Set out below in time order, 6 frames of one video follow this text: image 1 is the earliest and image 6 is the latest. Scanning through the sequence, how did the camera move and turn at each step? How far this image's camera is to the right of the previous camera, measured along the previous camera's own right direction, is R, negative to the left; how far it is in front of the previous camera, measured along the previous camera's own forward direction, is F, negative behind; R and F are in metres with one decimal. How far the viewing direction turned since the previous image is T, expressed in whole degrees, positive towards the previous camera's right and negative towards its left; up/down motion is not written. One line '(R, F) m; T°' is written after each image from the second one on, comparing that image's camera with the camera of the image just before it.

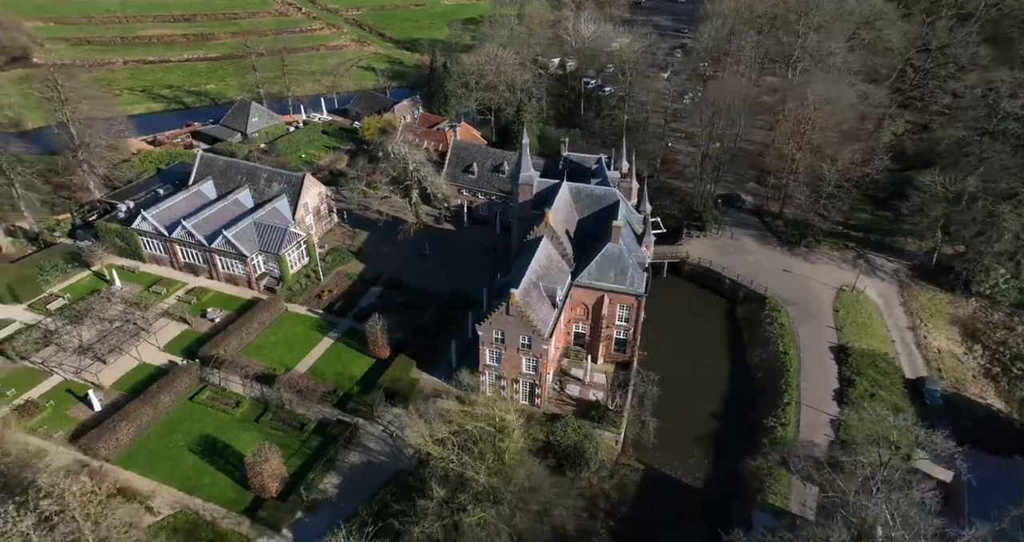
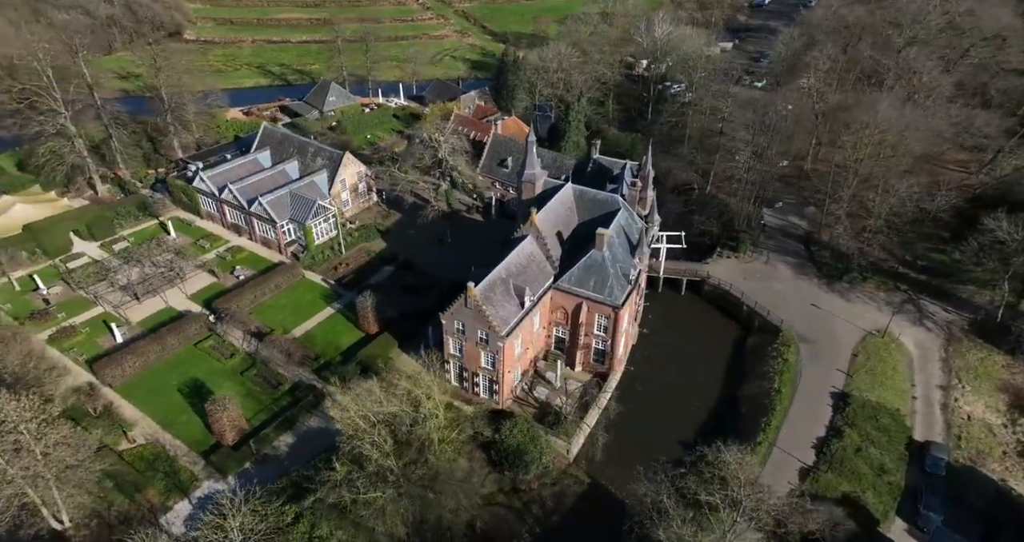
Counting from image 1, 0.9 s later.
(+9.6, +1.0) m; -10°
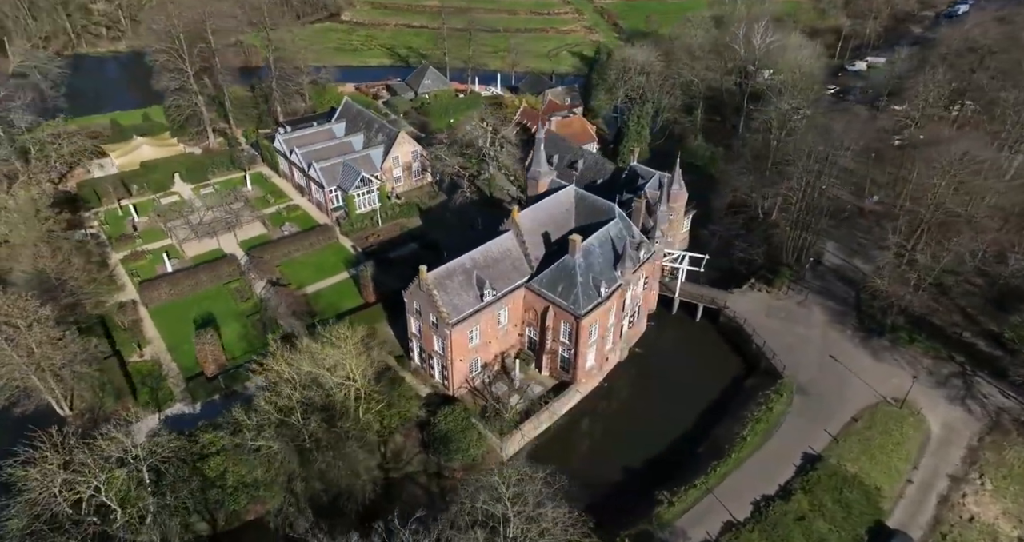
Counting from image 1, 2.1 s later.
(+12.2, +1.4) m; -13°
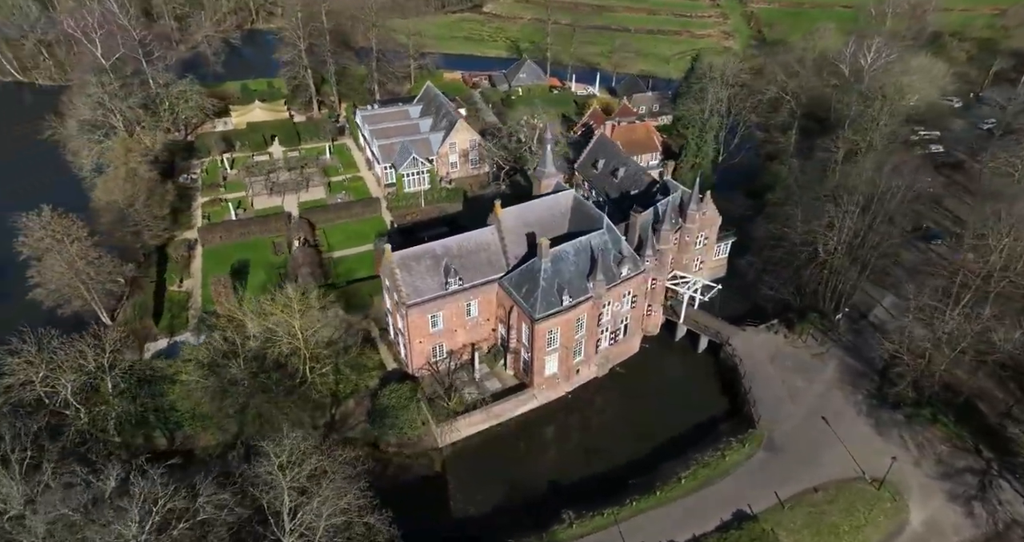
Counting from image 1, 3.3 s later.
(+12.3, +1.2) m; -13°
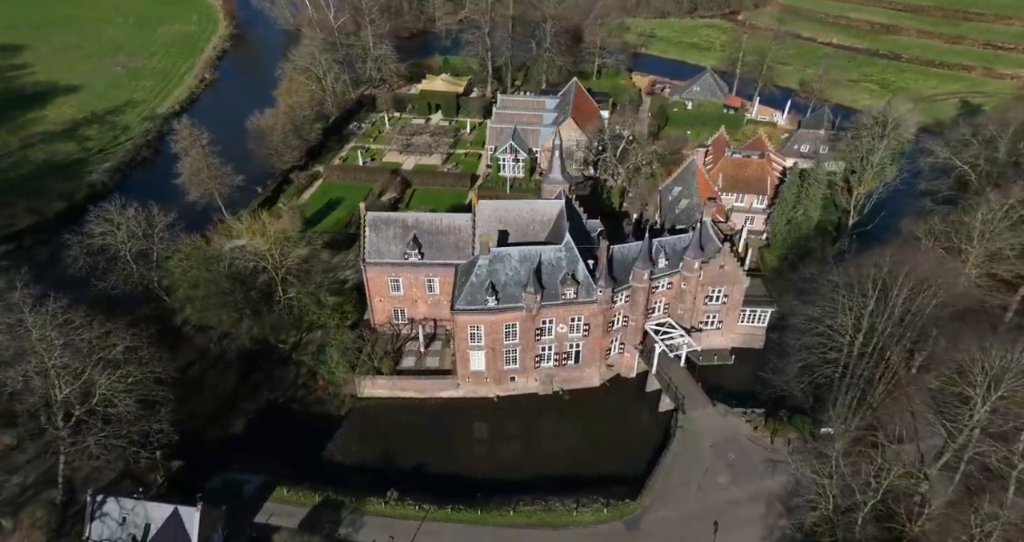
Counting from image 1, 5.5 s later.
(+21.5, +4.1) m; -24°
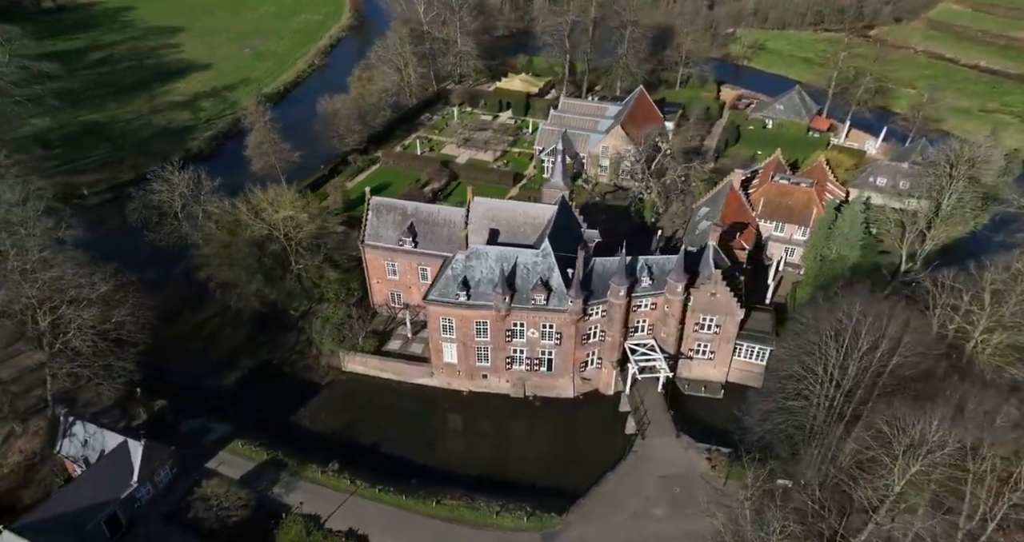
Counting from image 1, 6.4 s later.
(+9.8, +0.7) m; -11°
